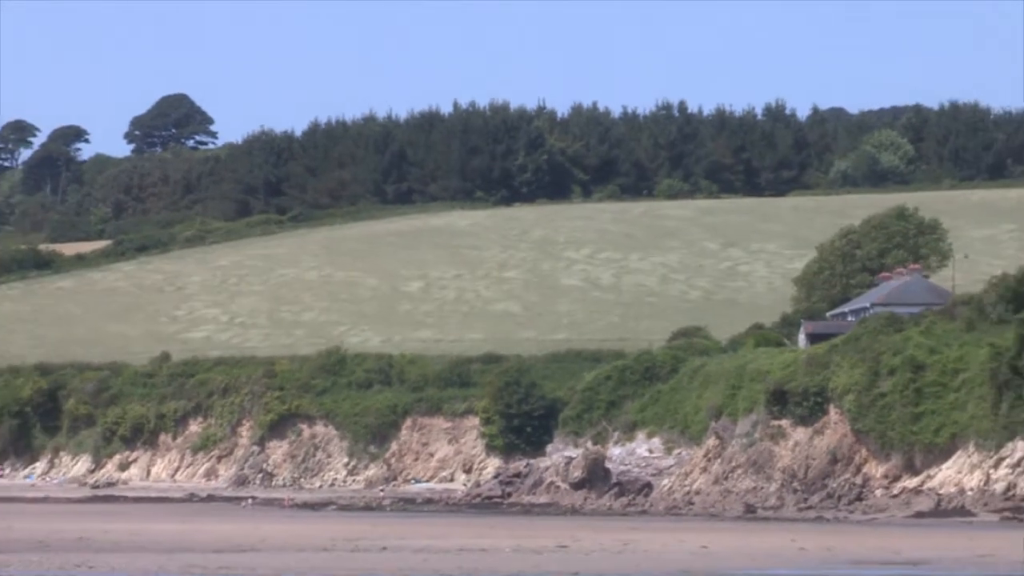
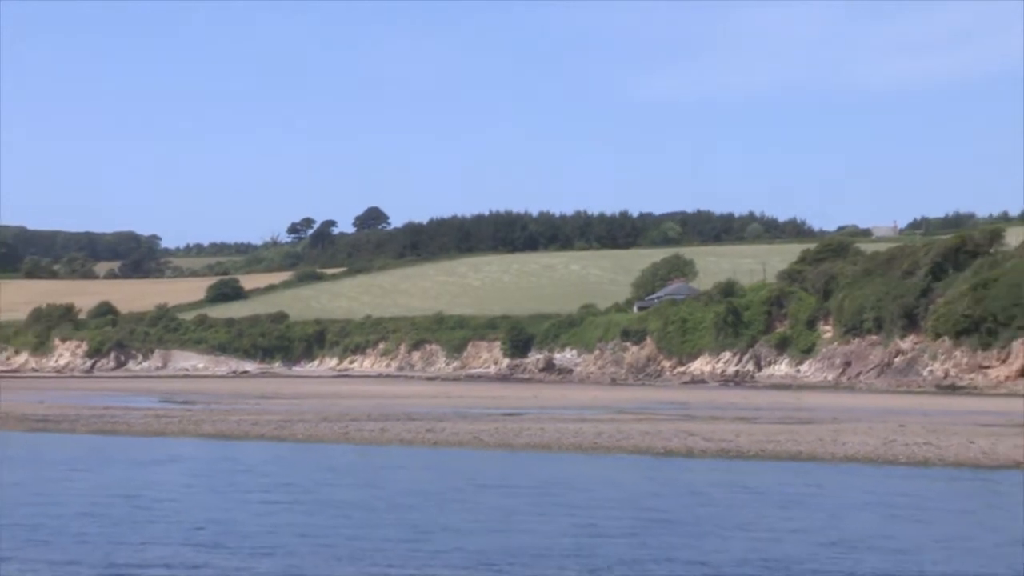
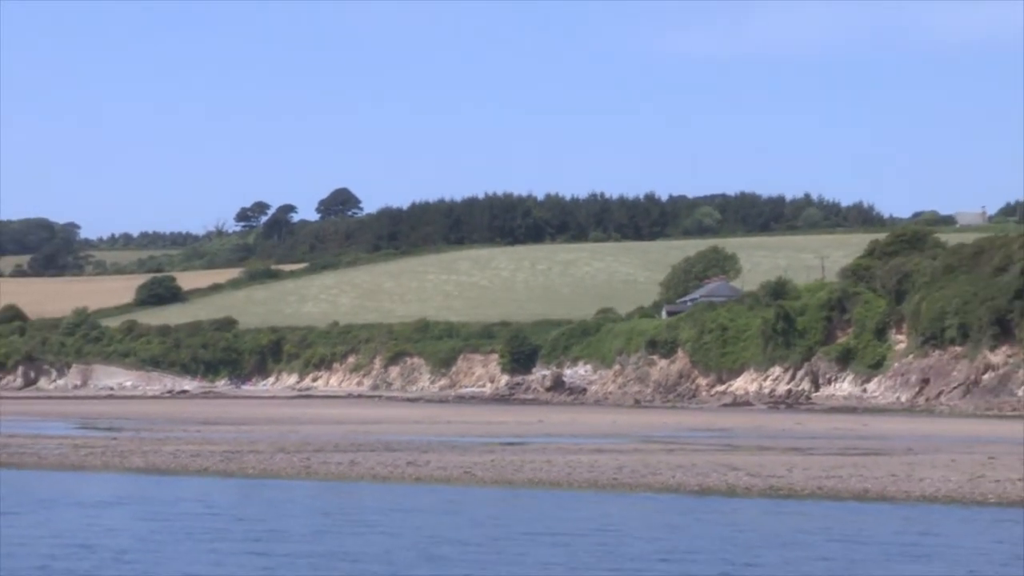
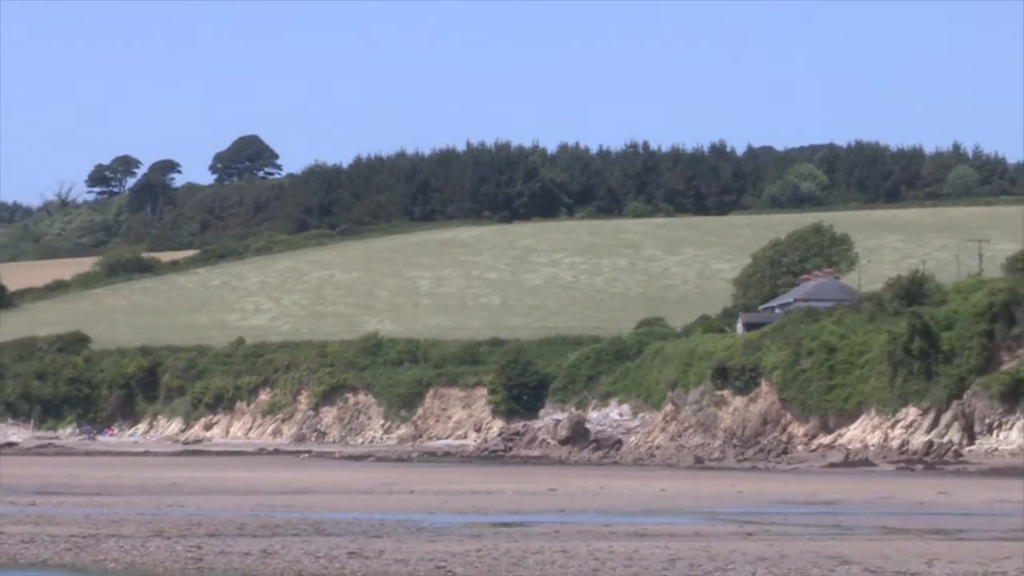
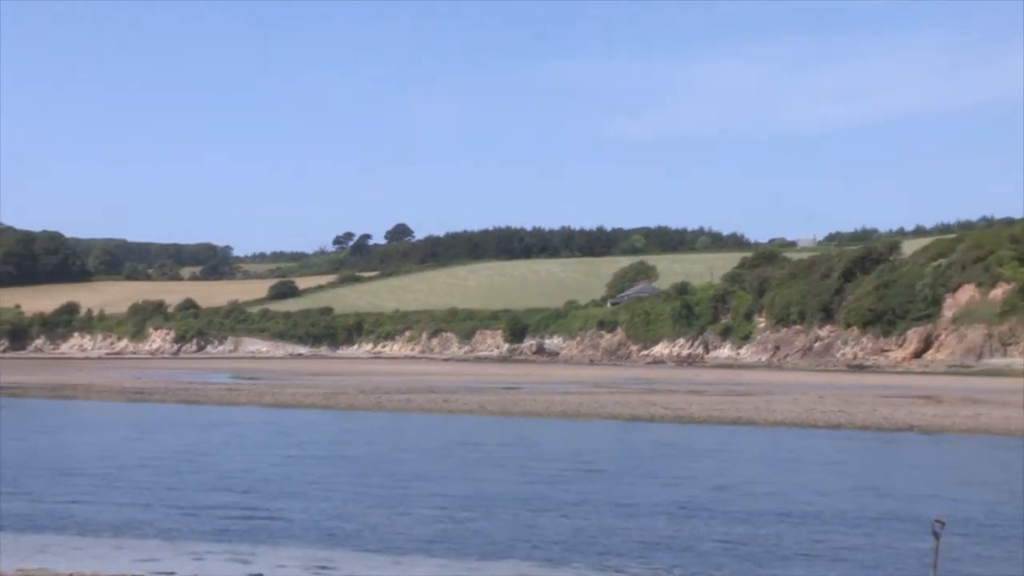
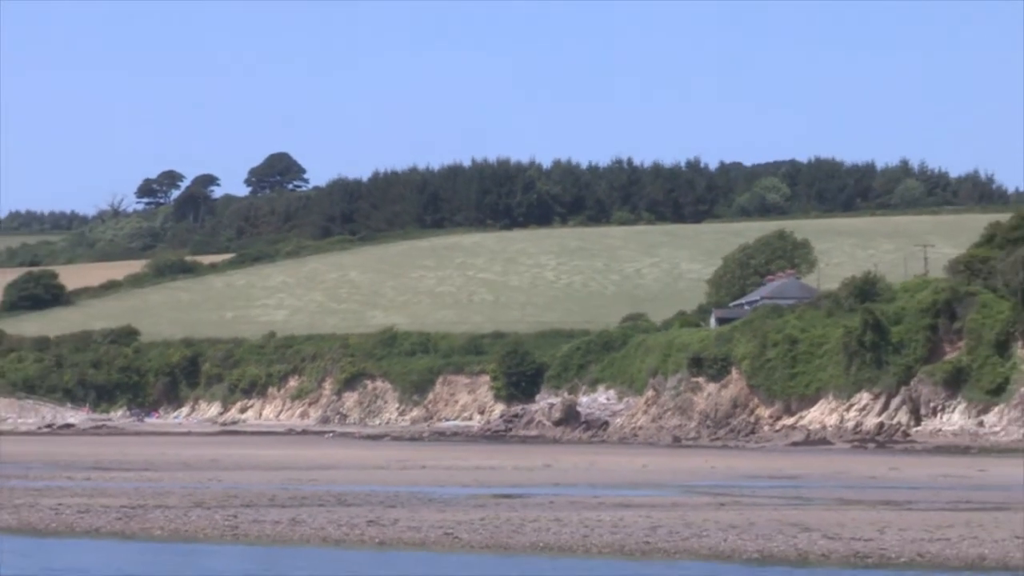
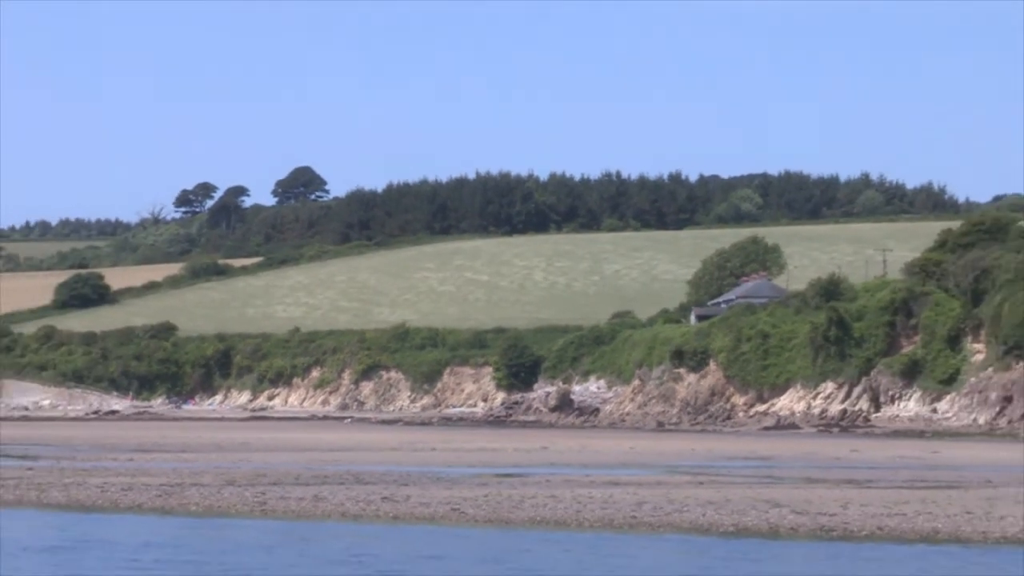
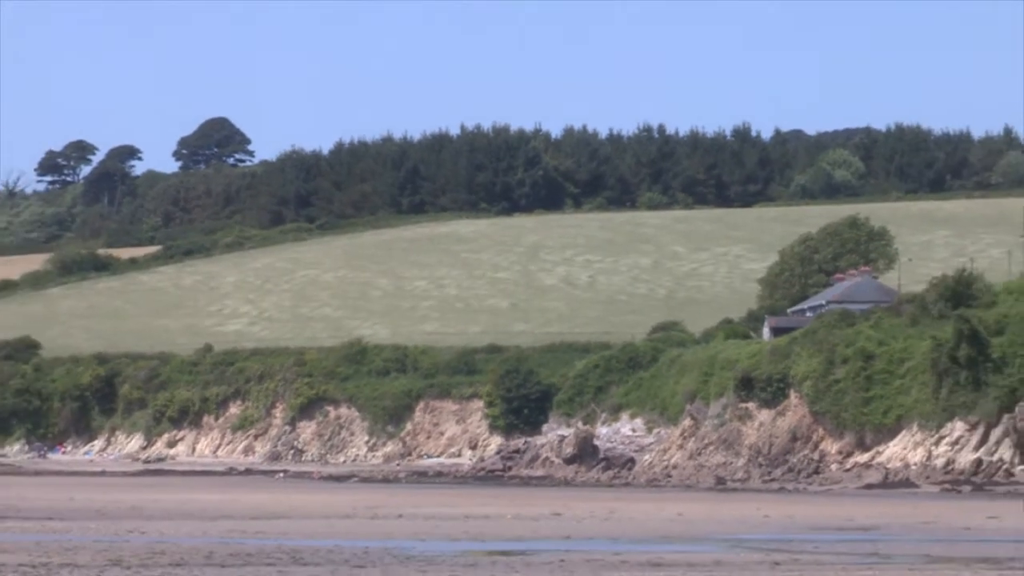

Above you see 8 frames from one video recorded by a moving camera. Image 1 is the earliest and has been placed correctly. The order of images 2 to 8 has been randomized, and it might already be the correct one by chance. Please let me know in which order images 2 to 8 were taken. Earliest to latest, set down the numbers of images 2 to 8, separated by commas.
8, 4, 6, 7, 3, 2, 5
